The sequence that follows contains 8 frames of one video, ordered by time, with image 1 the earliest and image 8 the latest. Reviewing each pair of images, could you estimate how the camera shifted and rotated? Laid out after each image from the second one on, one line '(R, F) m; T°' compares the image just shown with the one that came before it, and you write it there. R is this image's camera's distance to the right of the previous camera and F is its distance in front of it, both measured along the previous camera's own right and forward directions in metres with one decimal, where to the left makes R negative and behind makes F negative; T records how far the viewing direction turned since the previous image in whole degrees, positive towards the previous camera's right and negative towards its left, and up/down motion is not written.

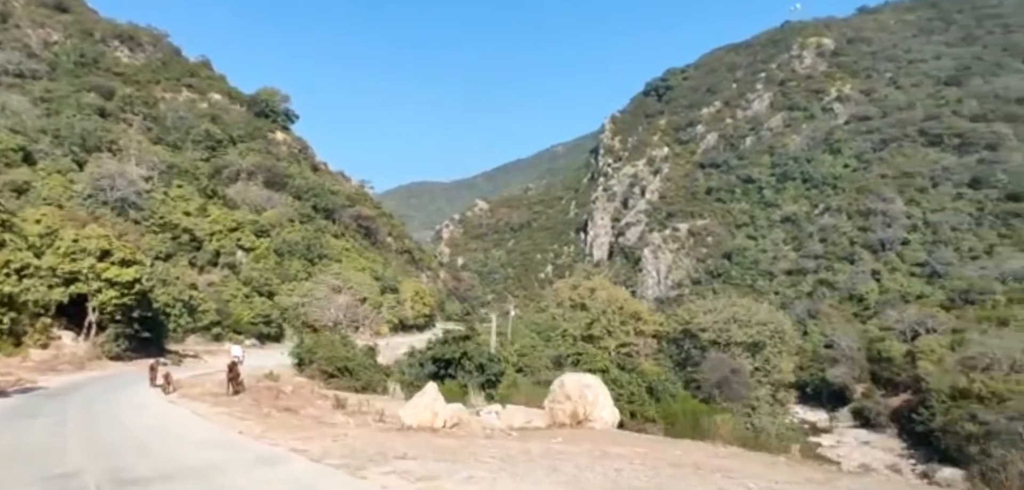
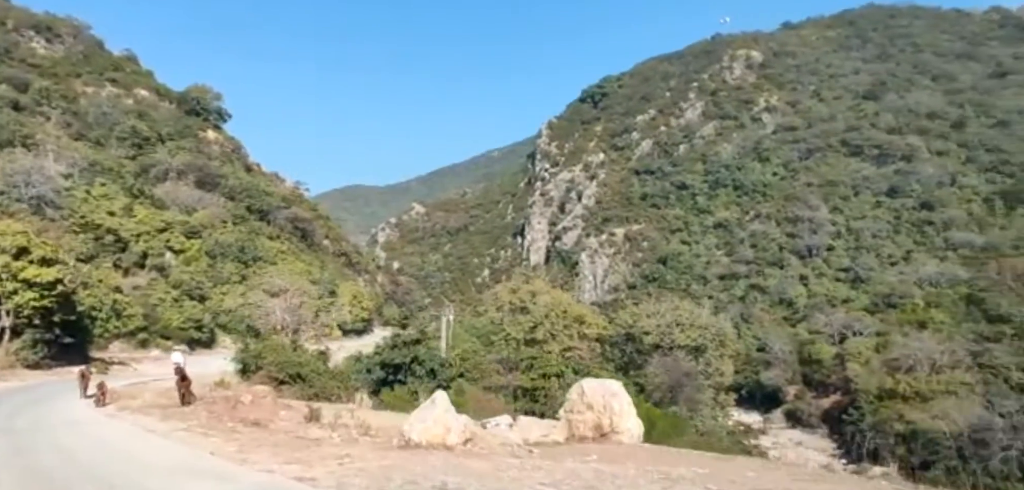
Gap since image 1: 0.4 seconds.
(-0.3, +0.3) m; +5°
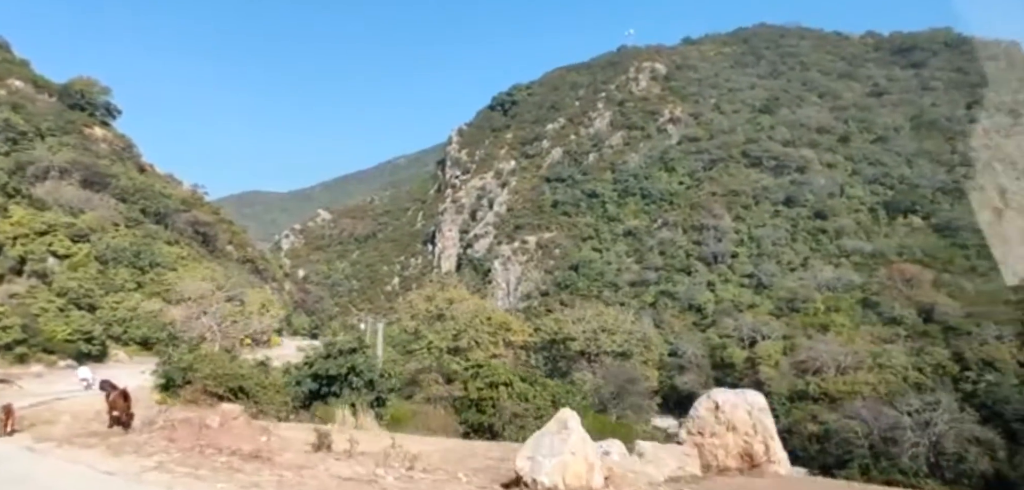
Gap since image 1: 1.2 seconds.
(-0.7, +0.8) m; +8°
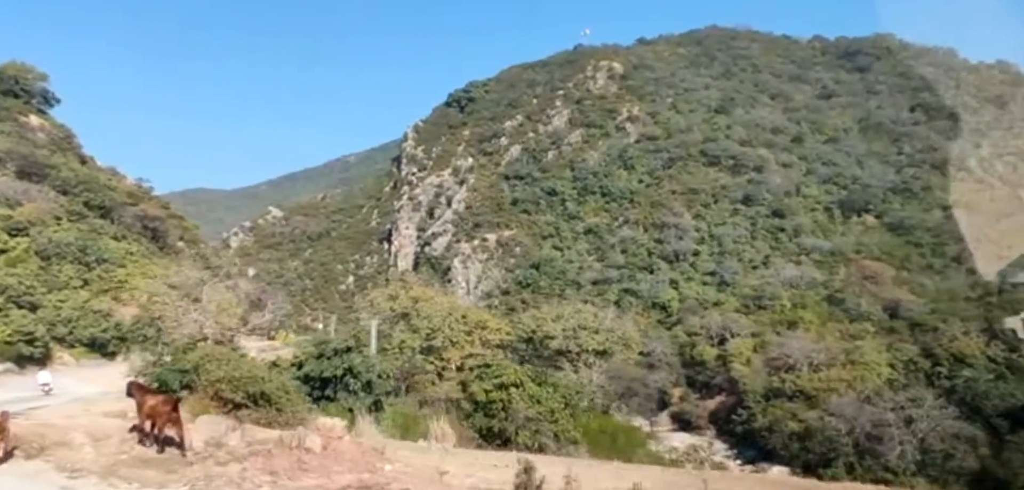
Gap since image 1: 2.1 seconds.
(-1.1, +1.0) m; +4°
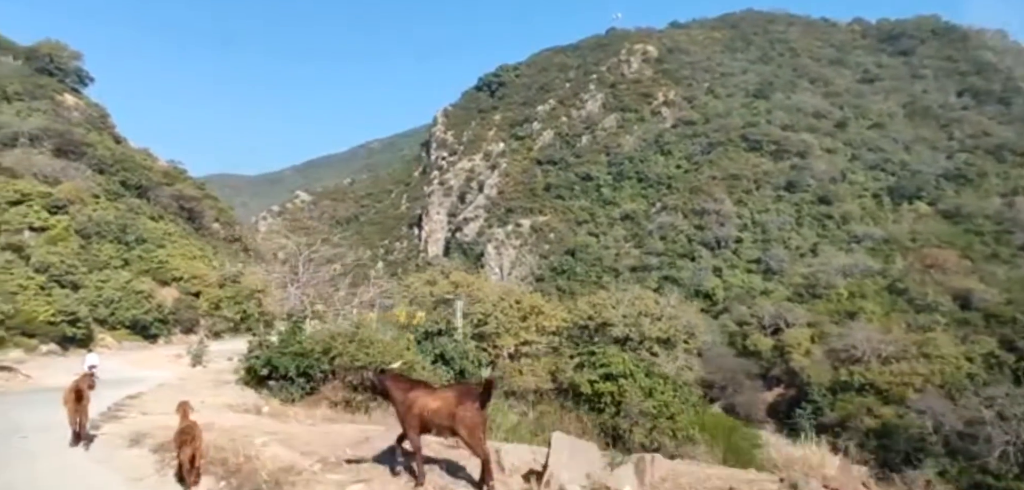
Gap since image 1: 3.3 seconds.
(-1.4, +1.4) m; -2°
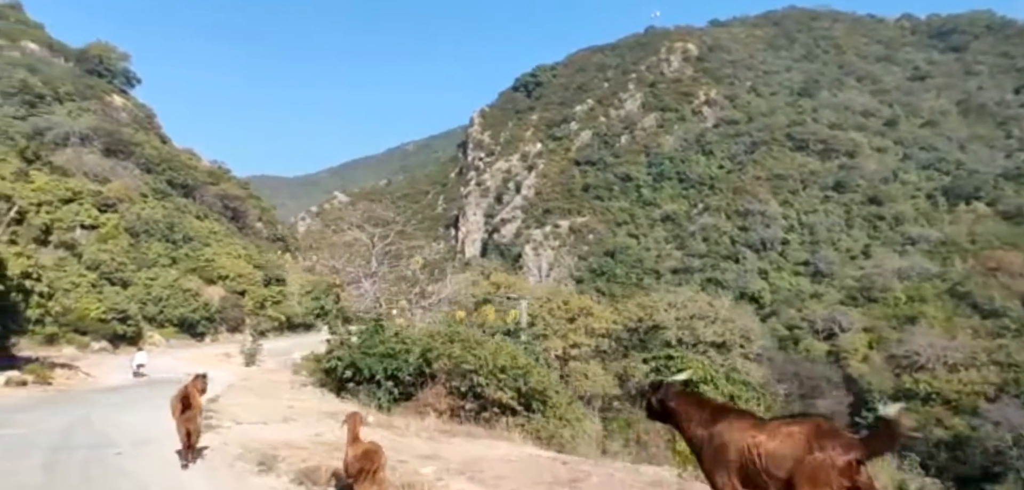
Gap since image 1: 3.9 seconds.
(-0.6, +0.6) m; -3°
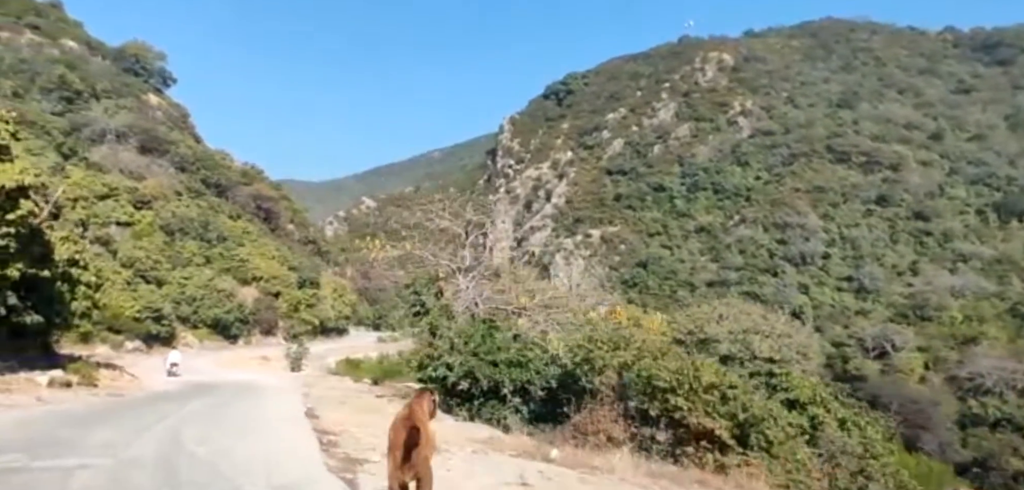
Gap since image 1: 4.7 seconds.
(-0.8, +1.0) m; -2°
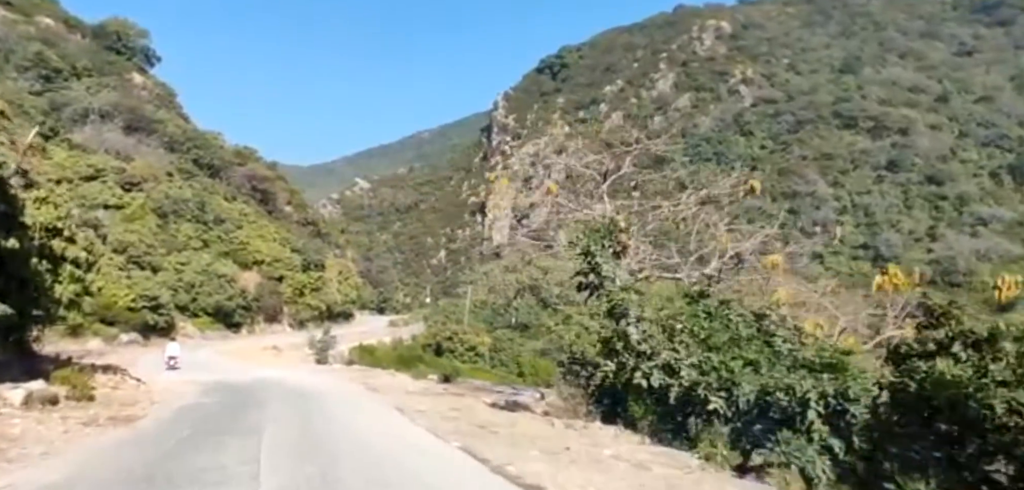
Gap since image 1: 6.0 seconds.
(-1.1, +1.8) m; +1°
